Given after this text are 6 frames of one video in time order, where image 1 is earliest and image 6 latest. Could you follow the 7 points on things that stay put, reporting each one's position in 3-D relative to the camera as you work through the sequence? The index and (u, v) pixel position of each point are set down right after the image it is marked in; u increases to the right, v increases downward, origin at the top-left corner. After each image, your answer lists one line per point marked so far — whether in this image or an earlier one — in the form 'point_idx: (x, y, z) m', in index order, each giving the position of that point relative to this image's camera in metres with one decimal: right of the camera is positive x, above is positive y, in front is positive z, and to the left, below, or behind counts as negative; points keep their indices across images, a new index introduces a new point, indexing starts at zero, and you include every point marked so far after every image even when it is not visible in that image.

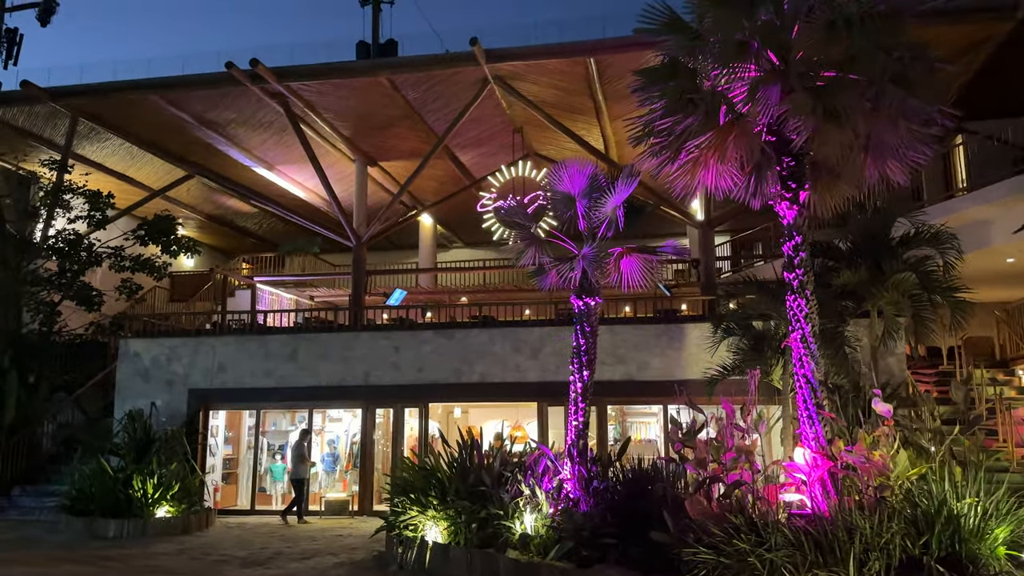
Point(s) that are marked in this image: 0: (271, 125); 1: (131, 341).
0: (-5.1, +3.5, +15.4) m
1: (-7.0, -1.0, +13.1) m
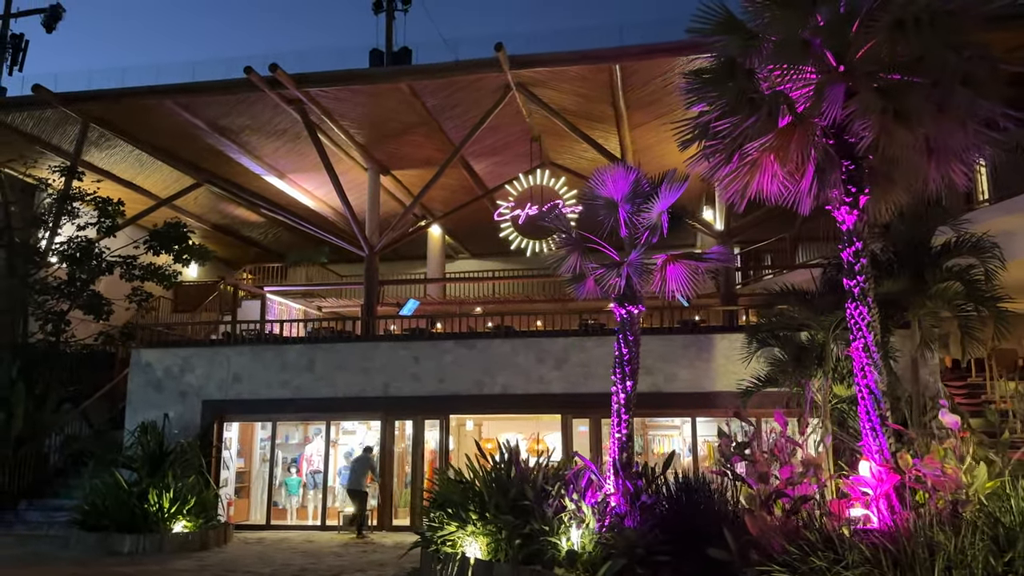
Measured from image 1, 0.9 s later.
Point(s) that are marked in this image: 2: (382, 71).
0: (-4.8, +3.3, +15.2) m
1: (-6.6, -1.1, +12.8) m
2: (-2.2, +3.8, +12.5) m
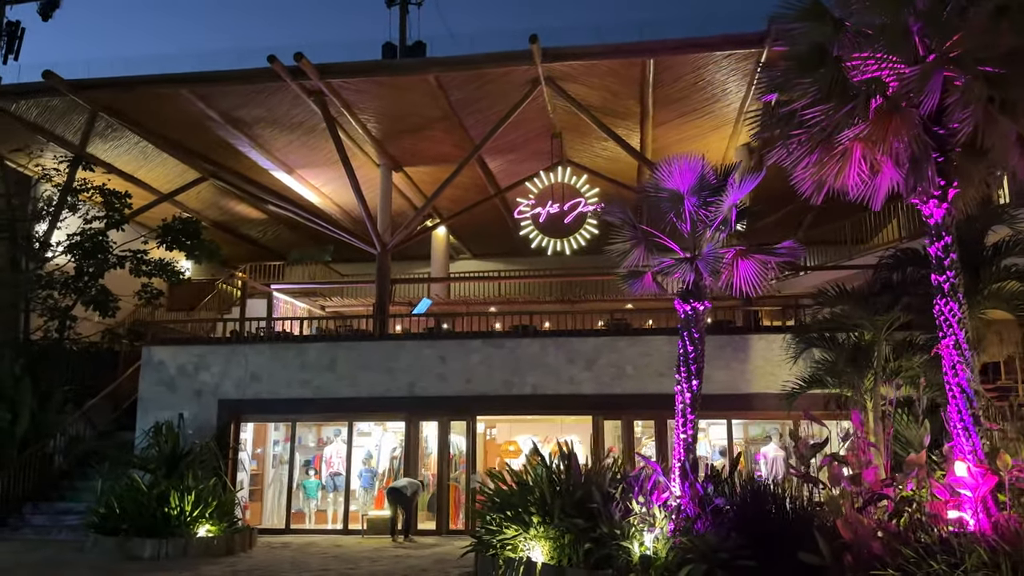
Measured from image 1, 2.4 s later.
0: (-4.3, +3.3, +14.9) m
1: (-6.1, -1.0, +12.4) m
2: (-1.7, +3.8, +12.2) m
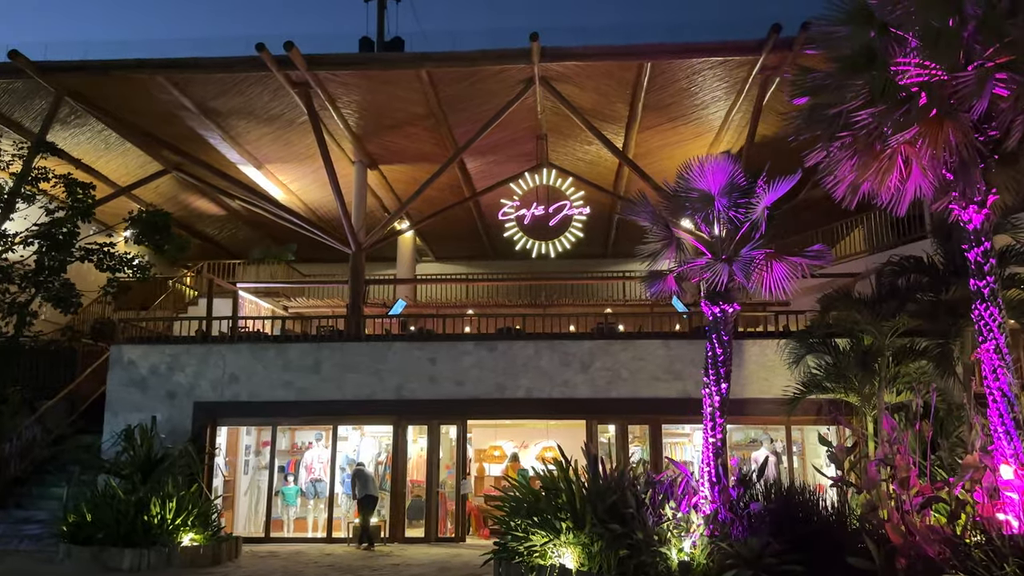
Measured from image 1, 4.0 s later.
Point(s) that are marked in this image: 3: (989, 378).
0: (-4.6, +3.4, +14.3) m
1: (-6.3, -1.0, +11.7) m
2: (-1.8, +3.8, +11.9) m
3: (+3.7, -0.7, +5.7) m
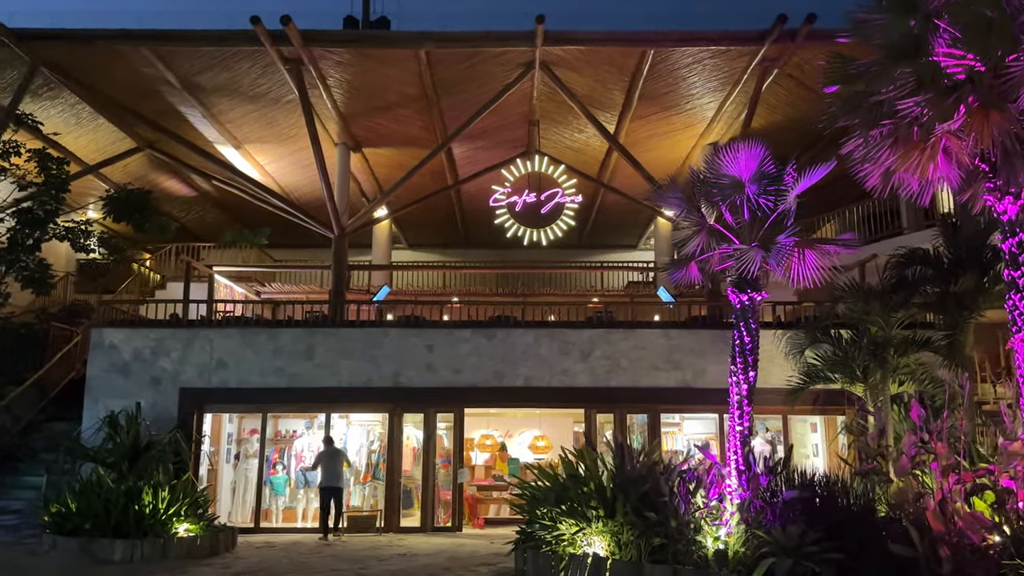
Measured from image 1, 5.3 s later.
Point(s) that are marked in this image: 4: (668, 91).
0: (-4.7, +3.7, +13.9) m
1: (-6.3, -0.7, +11.2) m
2: (-1.8, +4.0, +11.5) m
3: (+4.0, -0.6, +5.7) m
4: (+2.9, +3.7, +13.5) m
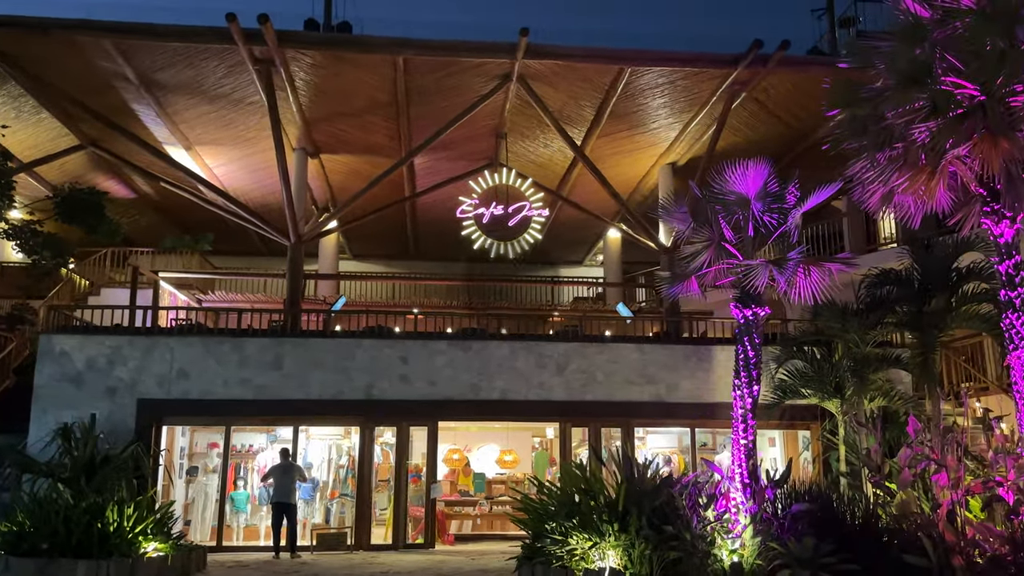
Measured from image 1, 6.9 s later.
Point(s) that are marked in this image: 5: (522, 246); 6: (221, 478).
0: (-5.2, +3.5, +13.4) m
1: (-6.7, -0.7, +10.5) m
2: (-2.1, +3.9, +11.3) m
3: (+4.2, -0.8, +6.0) m
4: (+2.4, +3.4, +13.8) m
5: (+0.2, +0.9, +15.0) m
6: (-4.3, -2.8, +10.8) m
